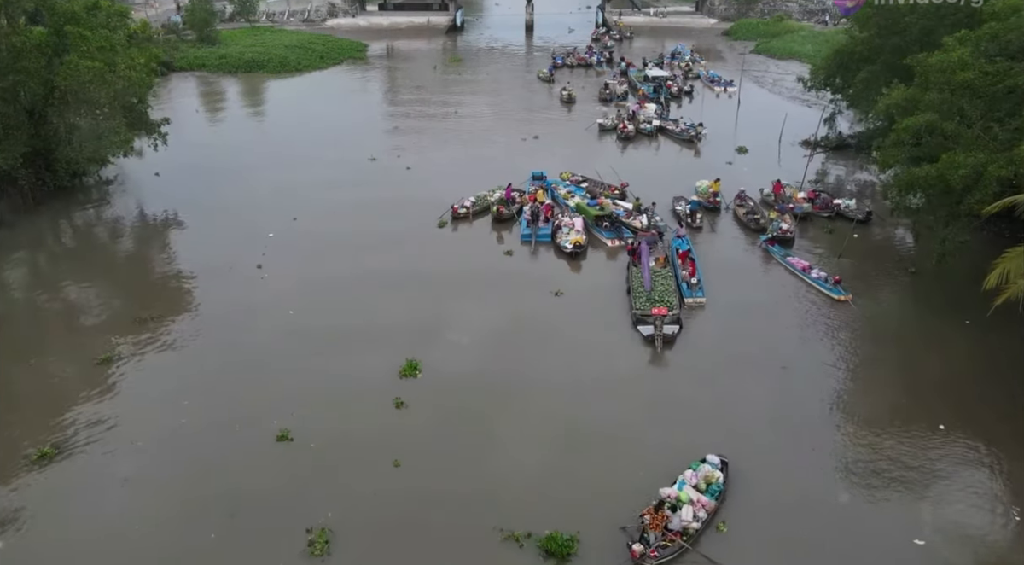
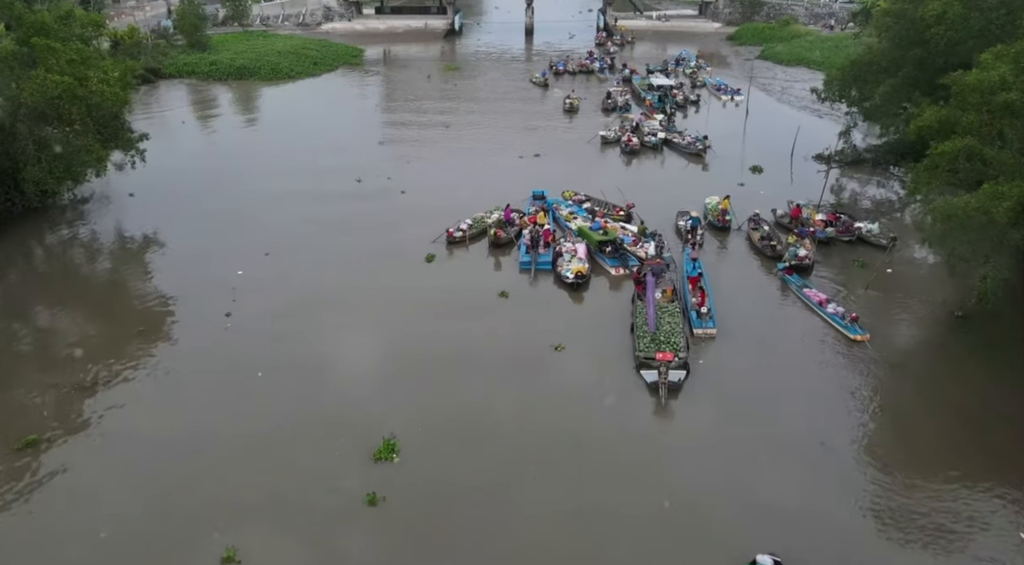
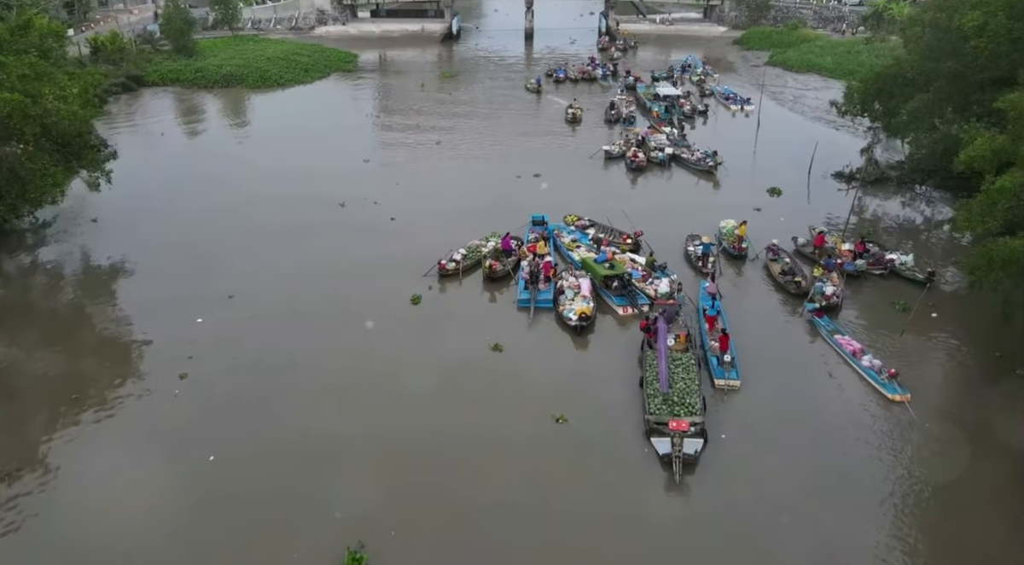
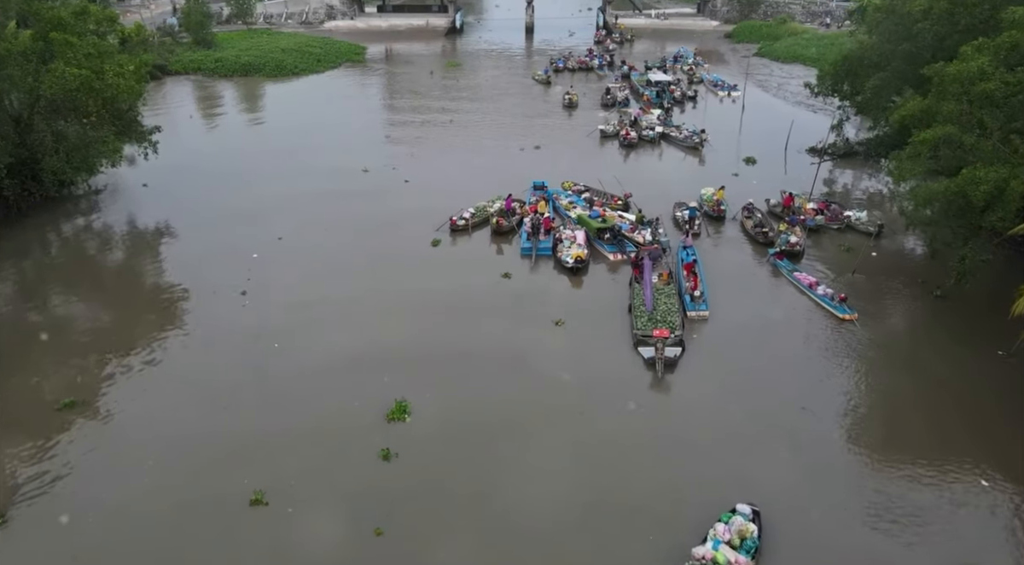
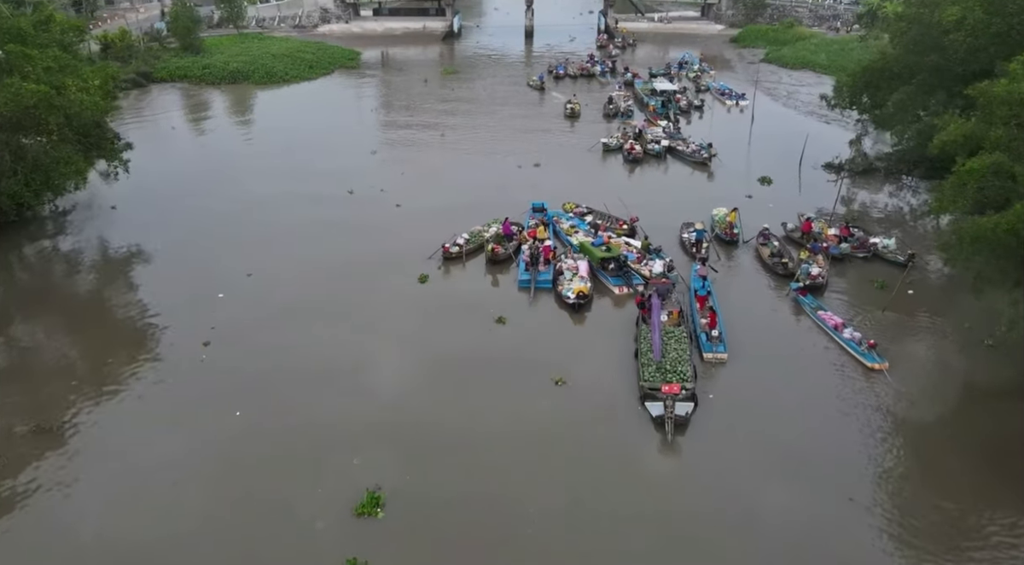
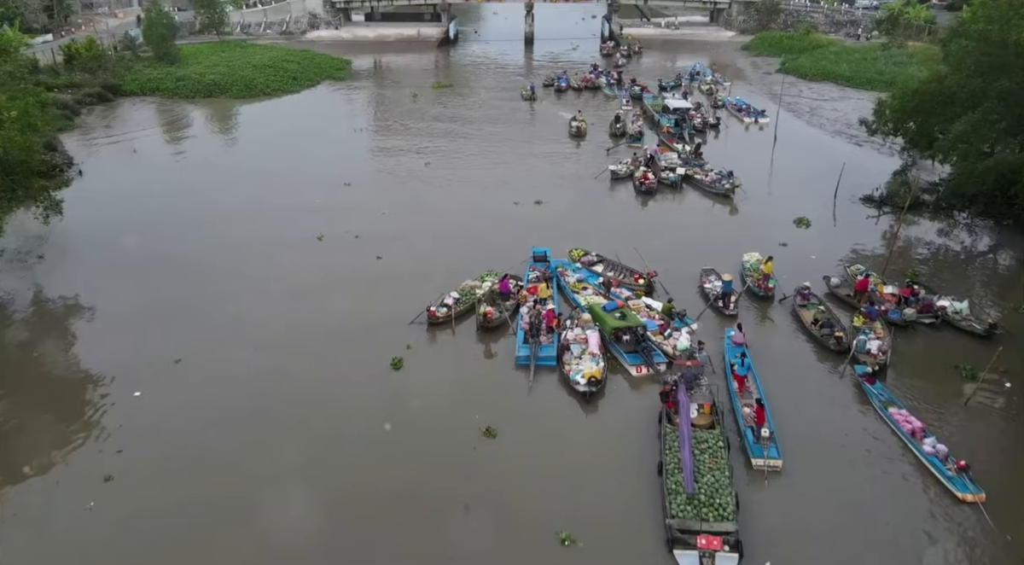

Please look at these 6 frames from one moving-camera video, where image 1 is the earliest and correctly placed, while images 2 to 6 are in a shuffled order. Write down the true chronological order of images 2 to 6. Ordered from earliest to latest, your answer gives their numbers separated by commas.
4, 2, 5, 3, 6
